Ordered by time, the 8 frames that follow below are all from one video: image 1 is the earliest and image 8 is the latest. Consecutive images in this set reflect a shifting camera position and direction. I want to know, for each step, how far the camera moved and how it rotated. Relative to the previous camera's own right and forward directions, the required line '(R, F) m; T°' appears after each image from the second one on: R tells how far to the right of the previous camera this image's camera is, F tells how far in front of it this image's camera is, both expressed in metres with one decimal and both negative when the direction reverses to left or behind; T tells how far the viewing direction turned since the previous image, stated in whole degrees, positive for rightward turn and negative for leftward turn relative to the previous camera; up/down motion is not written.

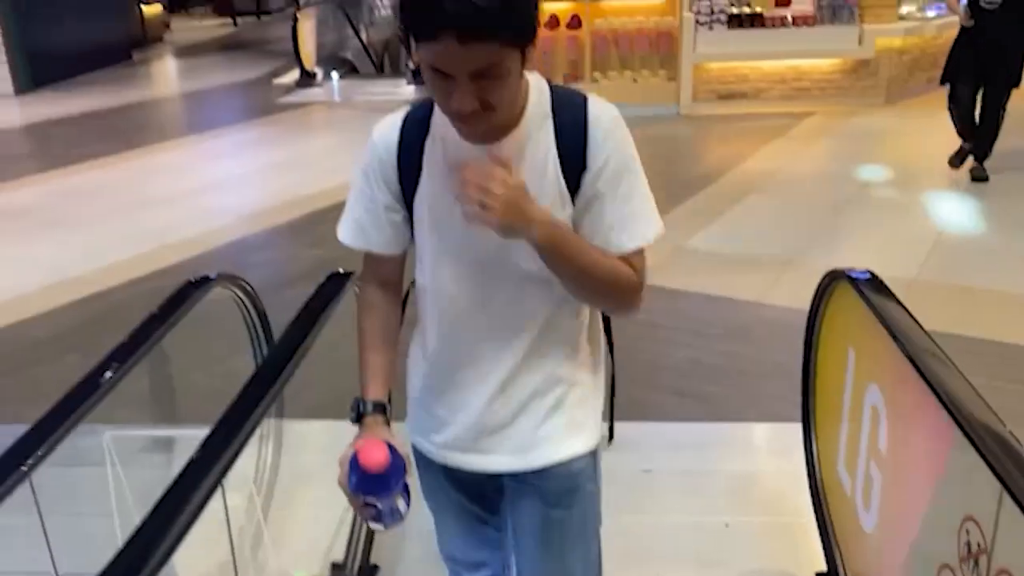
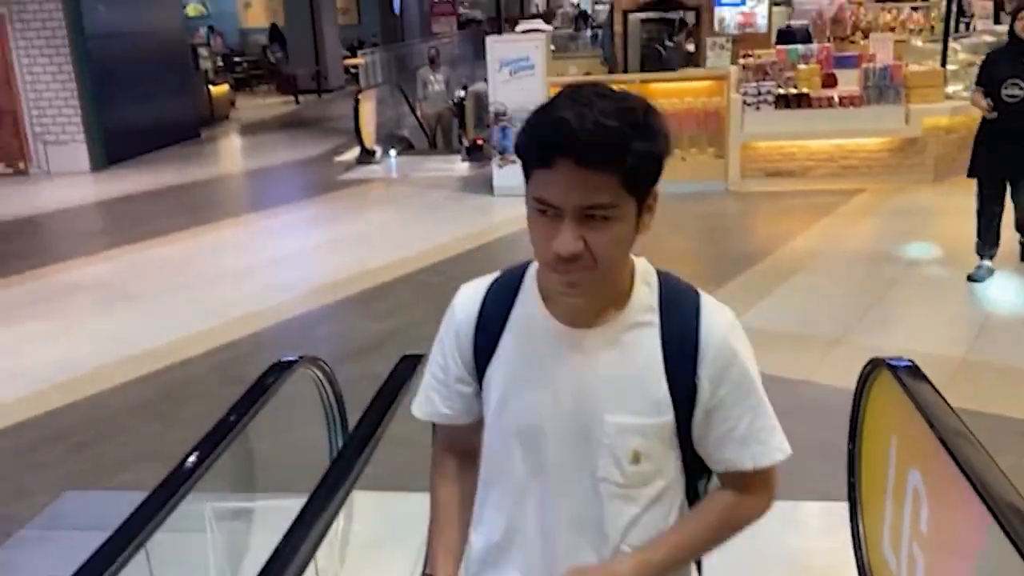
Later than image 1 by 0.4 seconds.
(0.0, -0.2) m; -3°
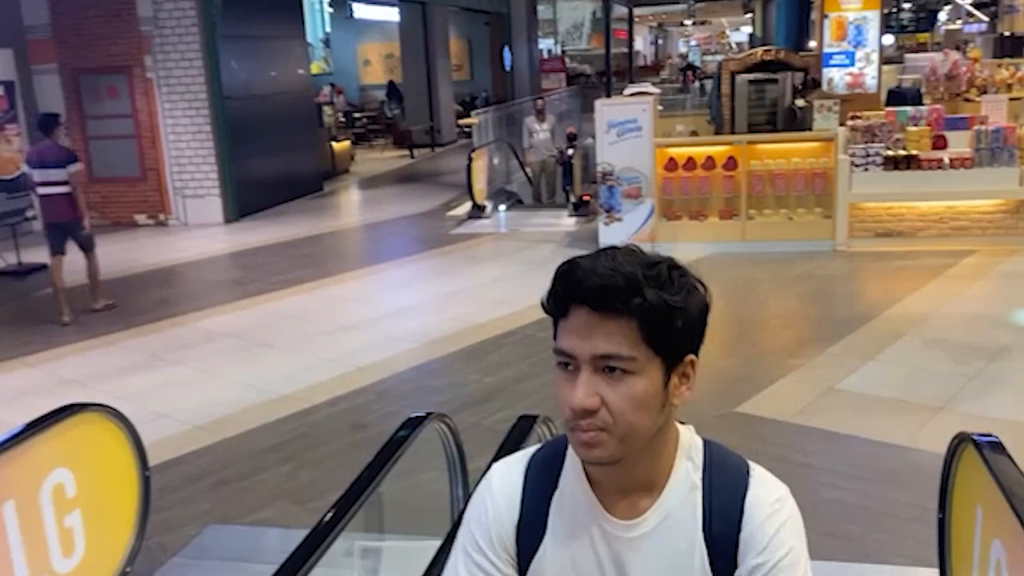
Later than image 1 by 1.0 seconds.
(0.0, -0.3) m; -6°
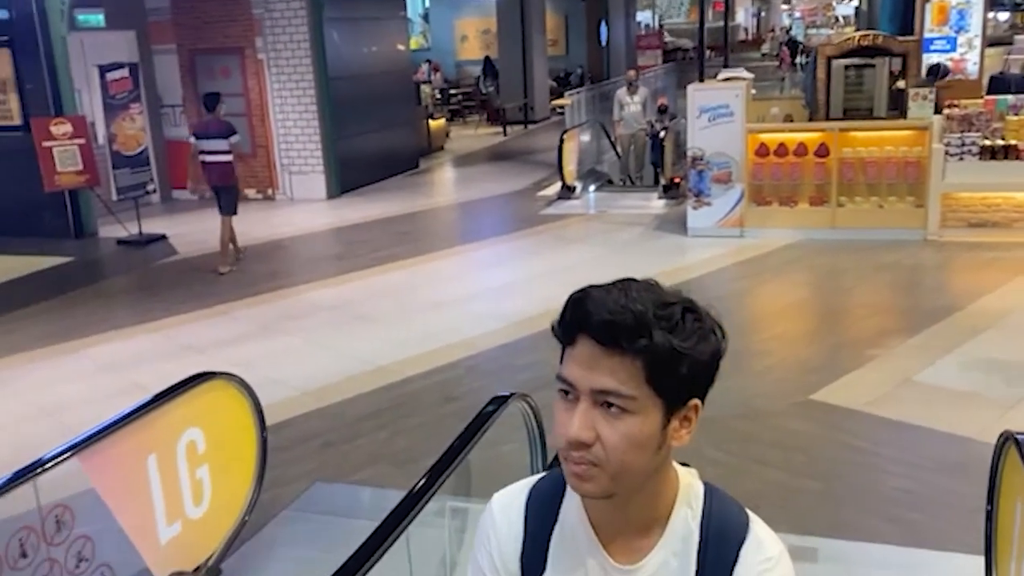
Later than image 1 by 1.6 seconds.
(0.0, -0.3) m; -6°
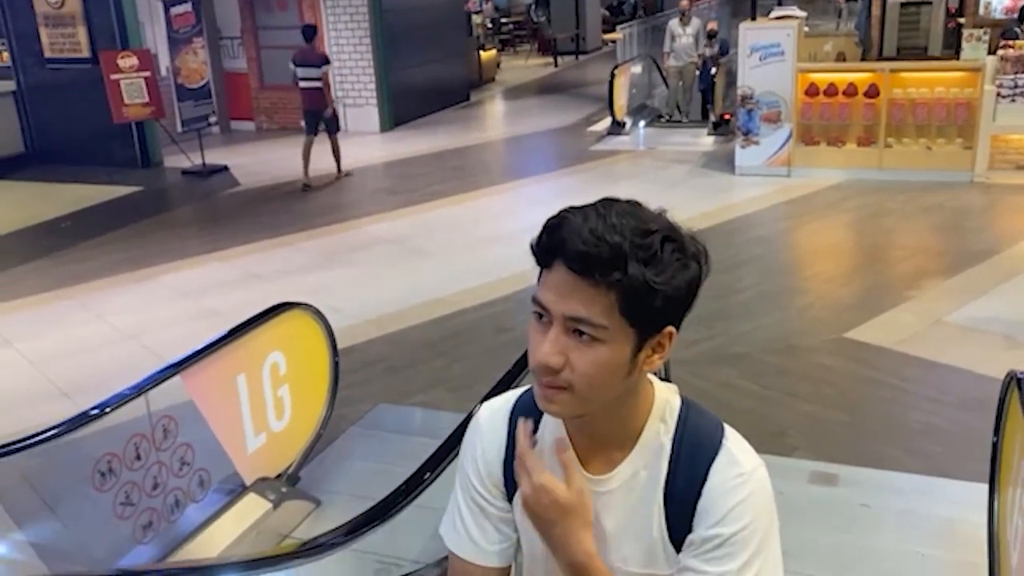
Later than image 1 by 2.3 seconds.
(0.0, -0.3) m; -3°
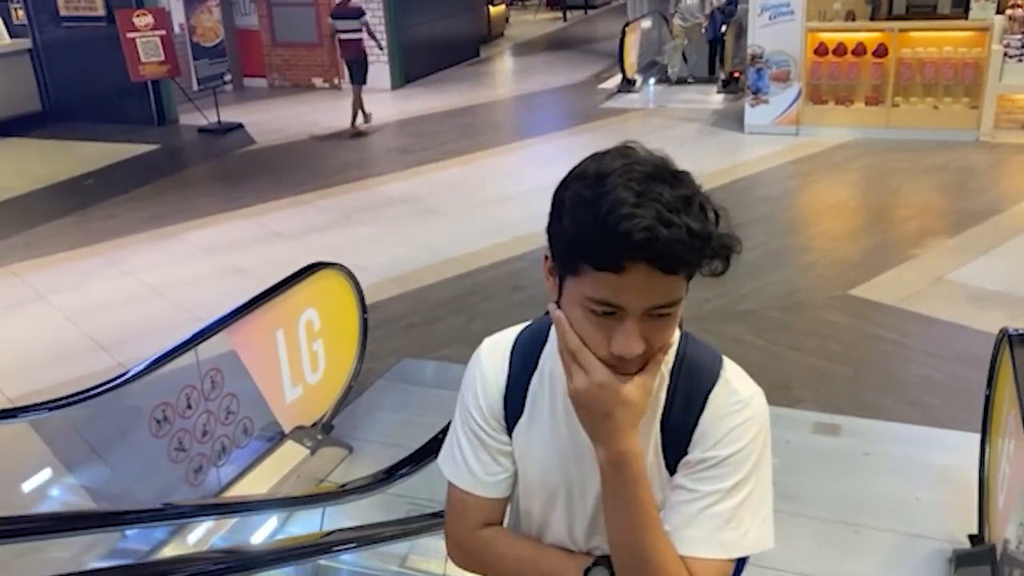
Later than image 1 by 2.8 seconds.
(-0.1, -0.2) m; 0°
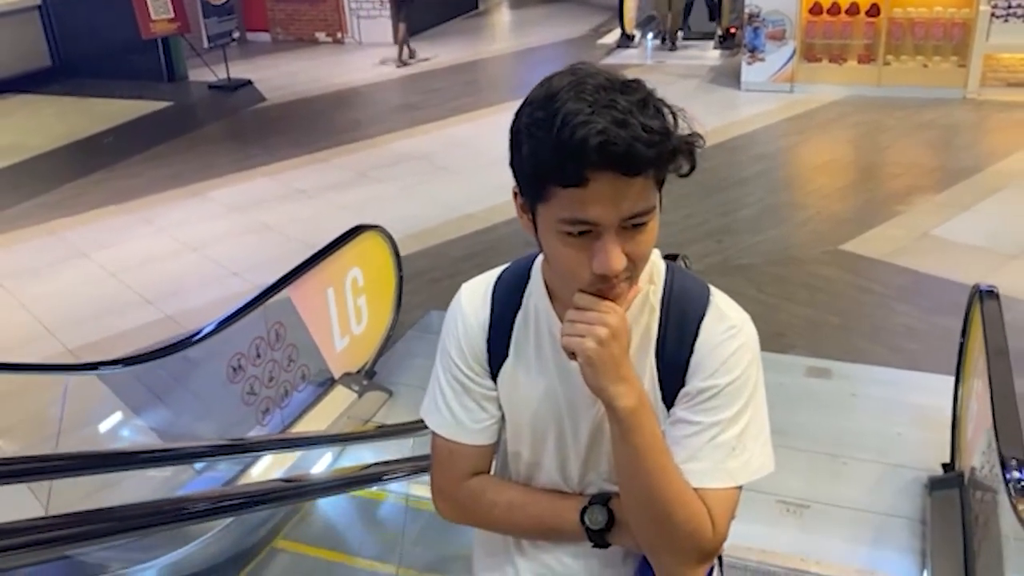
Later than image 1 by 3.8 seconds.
(-0.2, -0.4) m; +1°
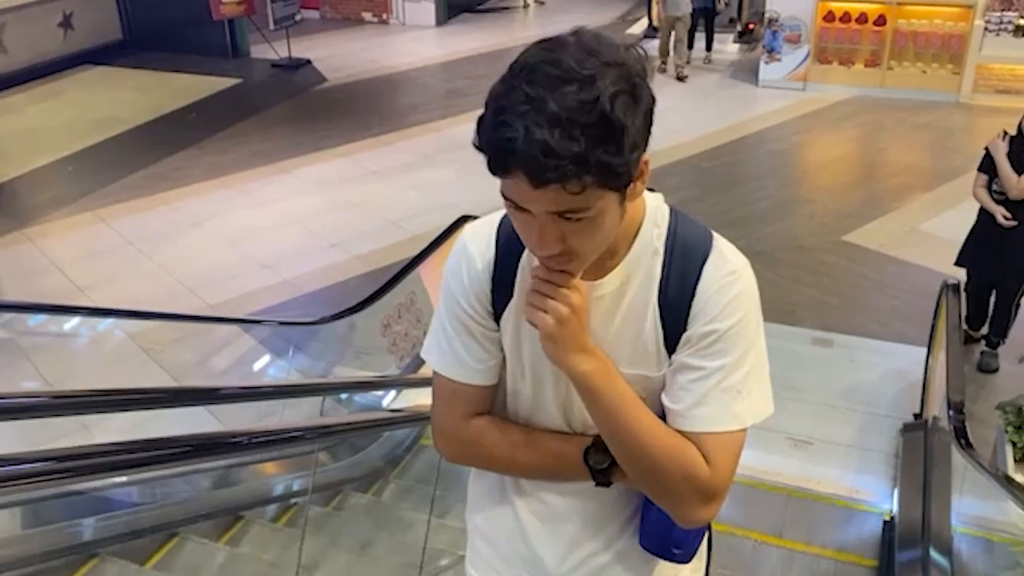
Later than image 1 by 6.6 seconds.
(-0.4, -1.2) m; 0°
